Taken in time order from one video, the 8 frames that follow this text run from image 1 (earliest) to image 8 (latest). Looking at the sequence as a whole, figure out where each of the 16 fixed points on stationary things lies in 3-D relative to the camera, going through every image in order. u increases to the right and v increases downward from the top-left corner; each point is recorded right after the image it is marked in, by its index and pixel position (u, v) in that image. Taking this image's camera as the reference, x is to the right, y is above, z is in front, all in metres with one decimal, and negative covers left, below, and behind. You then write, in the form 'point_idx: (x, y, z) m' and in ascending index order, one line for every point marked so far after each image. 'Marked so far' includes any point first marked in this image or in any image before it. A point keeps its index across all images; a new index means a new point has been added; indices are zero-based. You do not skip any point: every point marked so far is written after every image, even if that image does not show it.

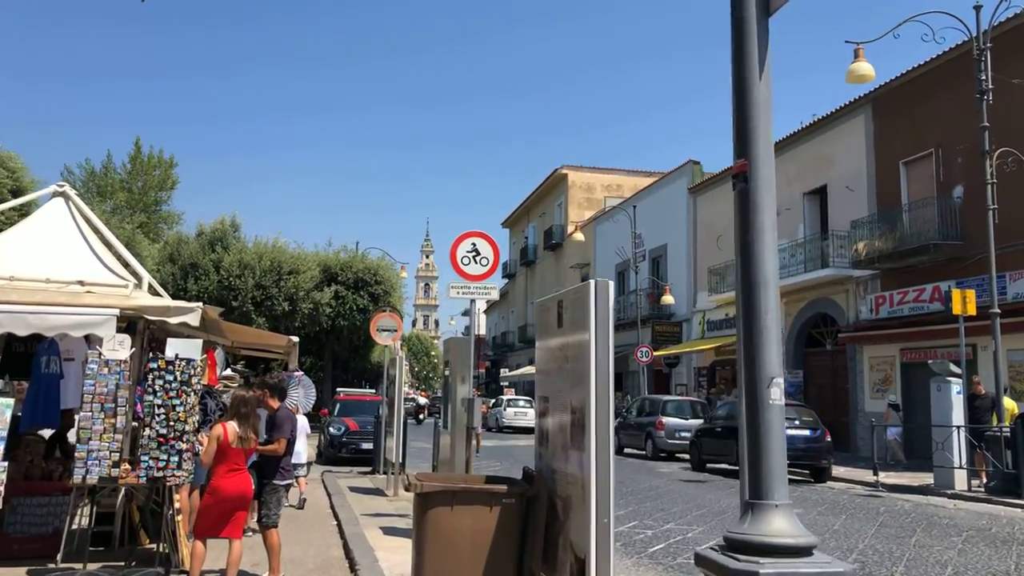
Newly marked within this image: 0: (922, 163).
0: (+9.5, +2.9, +19.6) m
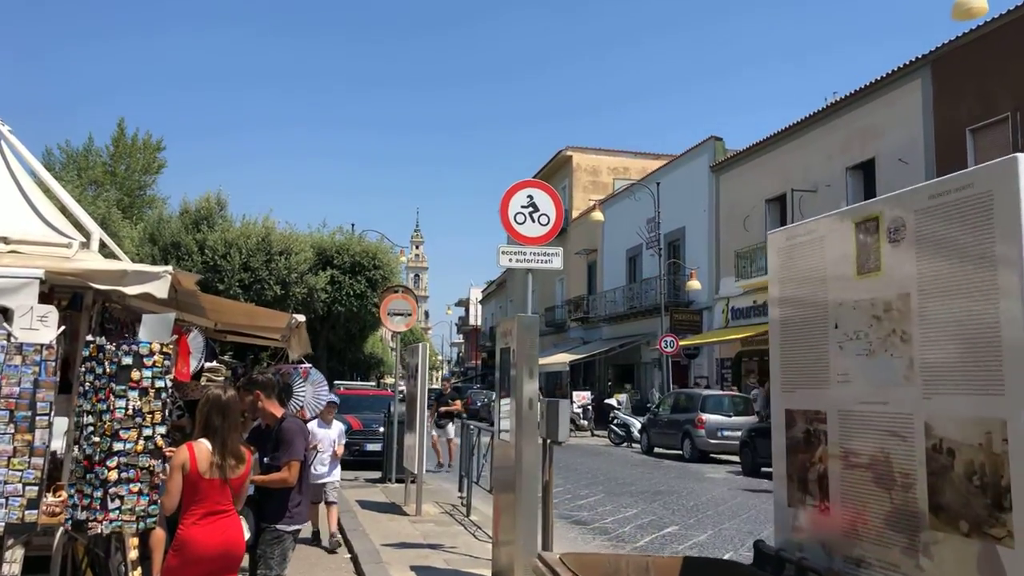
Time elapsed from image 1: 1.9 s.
0: (+9.9, +3.3, +17.5) m
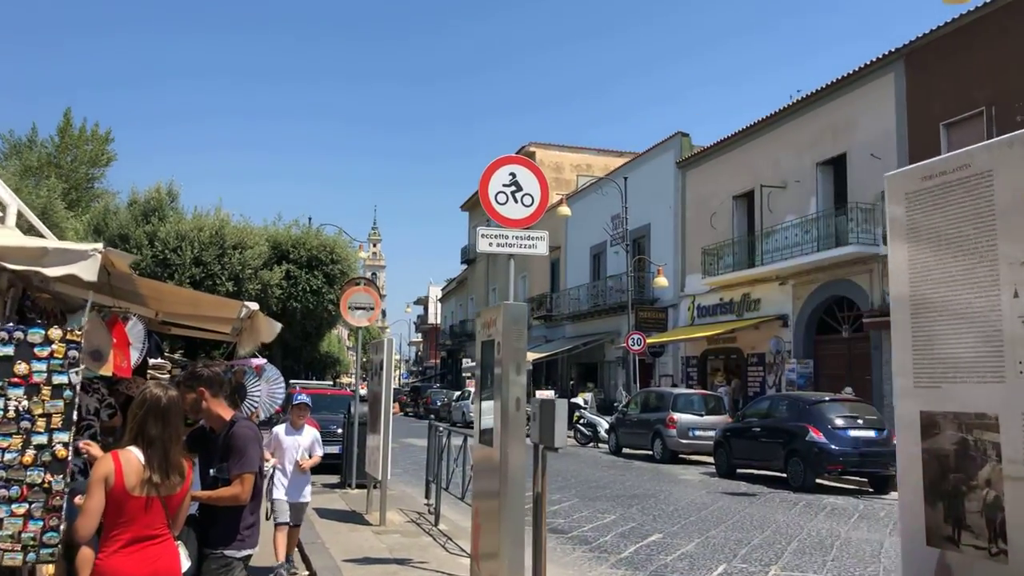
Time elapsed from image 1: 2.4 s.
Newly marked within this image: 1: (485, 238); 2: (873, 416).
0: (+9.3, +3.3, +17.2) m
1: (-0.2, +0.4, +6.5) m
2: (+5.4, -1.9, +12.7) m
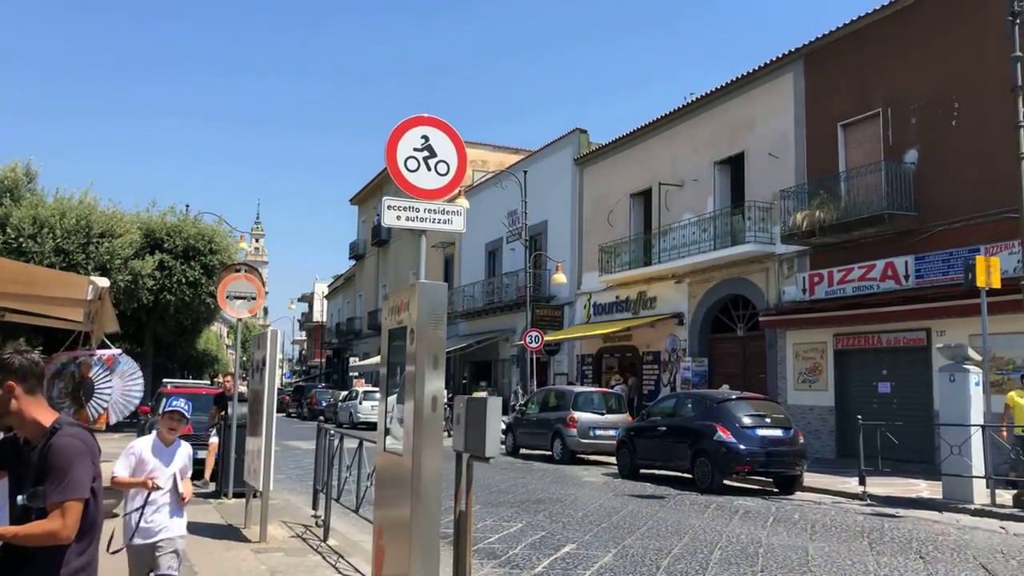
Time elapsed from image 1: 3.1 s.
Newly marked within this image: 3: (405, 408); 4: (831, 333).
0: (+7.2, +3.3, +17.4) m
1: (-0.8, +0.5, +5.6) m
2: (+3.9, -1.9, +12.4) m
3: (-0.7, -0.8, +5.5) m
4: (+6.6, -0.9, +17.8) m
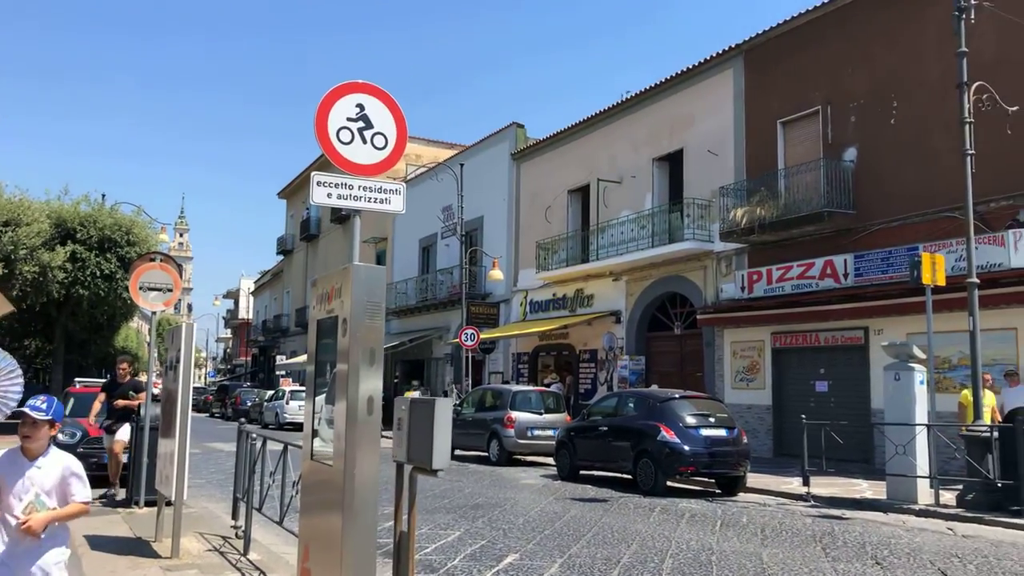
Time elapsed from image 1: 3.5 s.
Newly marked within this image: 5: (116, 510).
0: (+6.0, +3.4, +17.4) m
1: (-1.1, +0.6, +4.9) m
2: (+3.0, -1.8, +12.2) m
3: (-1.0, -0.7, +4.9) m
4: (+5.3, -0.9, +17.7) m
5: (-4.5, -2.5, +9.7) m
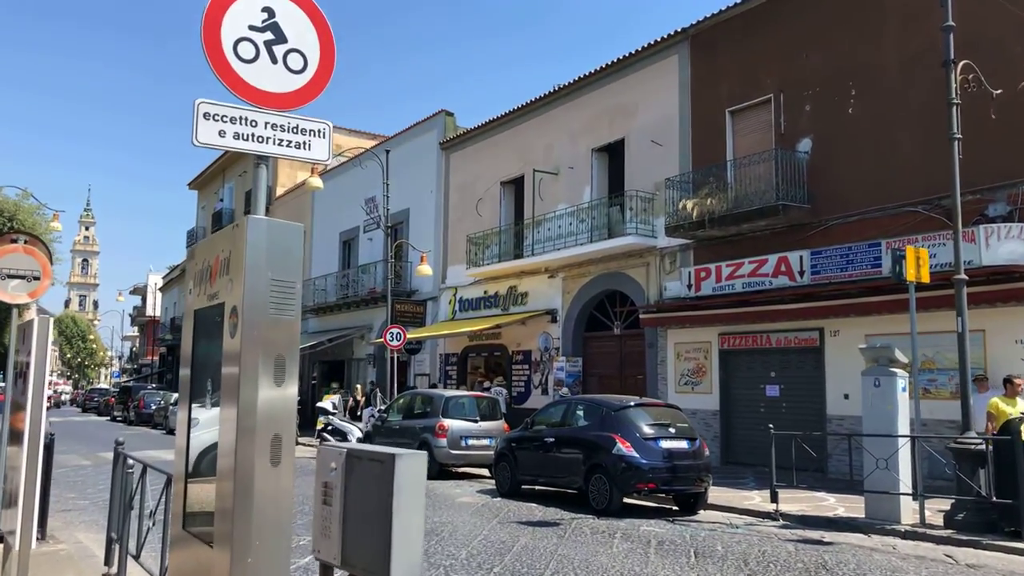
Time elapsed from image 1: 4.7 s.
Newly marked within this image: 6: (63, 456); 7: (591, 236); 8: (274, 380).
0: (+4.7, +3.4, +16.5) m
1: (-1.2, +0.7, +3.4) m
2: (+2.2, -1.7, +11.0) m
3: (-1.1, -0.6, +3.4) m
4: (+4.0, -0.9, +16.7) m
5: (-5.1, -2.4, +7.8) m
6: (-9.8, -3.7, +18.7) m
7: (+1.8, +1.2, +19.9) m
8: (-0.9, -0.4, +3.3) m
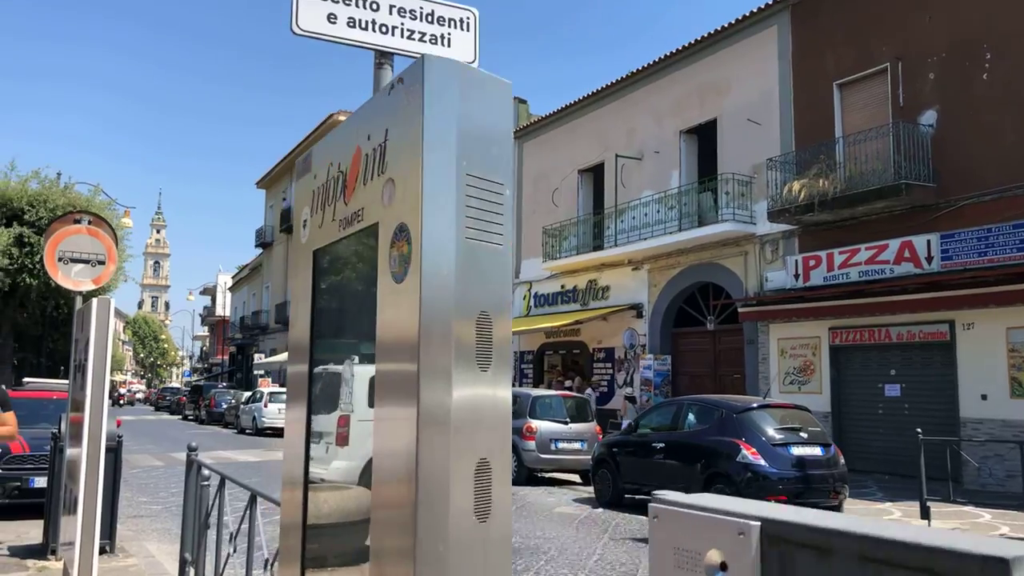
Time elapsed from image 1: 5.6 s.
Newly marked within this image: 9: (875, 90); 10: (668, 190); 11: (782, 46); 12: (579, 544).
0: (+6.3, +3.6, +15.0) m
1: (-0.5, +0.8, +2.4) m
2: (+3.4, -1.6, +9.7) m
3: (-0.4, -0.5, +2.3) m
4: (+5.6, -0.7, +15.2) m
5: (-4.0, -2.3, +7.0) m
6: (-8.0, -3.6, +18.2) m
7: (+3.7, +1.4, +18.6) m
8: (-0.2, -0.3, +2.2) m
9: (+6.3, +3.4, +14.9) m
10: (+3.5, +2.2, +19.2) m
11: (+5.3, +4.7, +16.6) m
12: (+0.7, -2.5, +8.4) m
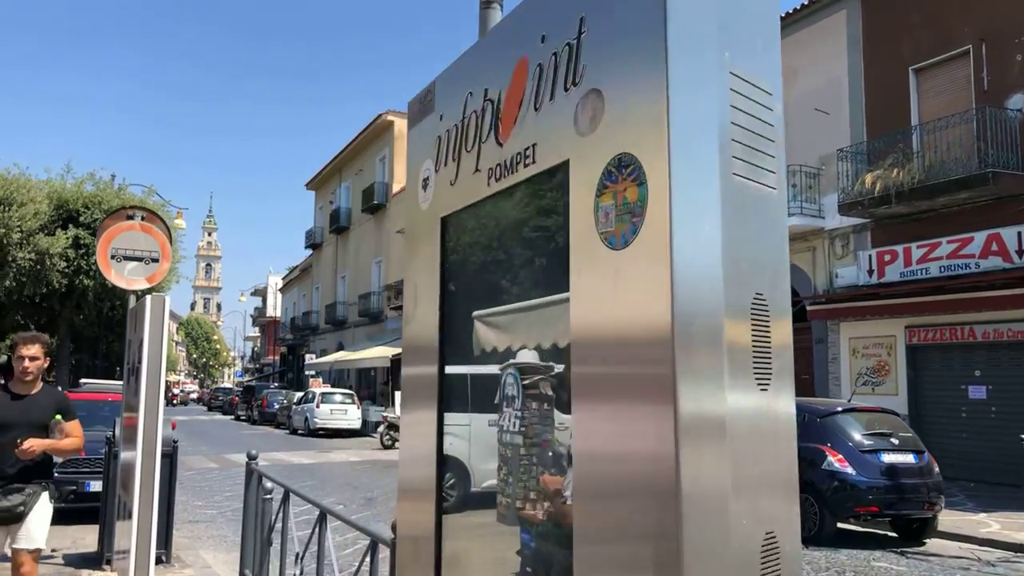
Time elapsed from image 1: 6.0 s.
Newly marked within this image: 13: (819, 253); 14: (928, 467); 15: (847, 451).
0: (+7.2, +3.7, +14.1) m
1: (-0.2, +0.8, +1.9) m
2: (+4.1, -1.5, +9.0) m
3: (-0.1, -0.4, +1.8) m
4: (+6.6, -0.6, +14.4) m
5: (-3.4, -2.3, +6.8) m
6: (-6.9, -3.6, +18.1) m
7: (+4.8, +1.4, +17.9) m
8: (+0.1, -0.2, +1.7) m
9: (+7.3, +3.5, +14.0) m
10: (+4.7, +2.2, +18.5) m
11: (+6.3, +4.8, +15.8) m
12: (+1.3, -2.5, +7.8) m
13: (+5.8, +0.7, +16.2) m
14: (+4.3, -1.8, +8.8) m
15: (+3.3, -1.6, +8.6) m
